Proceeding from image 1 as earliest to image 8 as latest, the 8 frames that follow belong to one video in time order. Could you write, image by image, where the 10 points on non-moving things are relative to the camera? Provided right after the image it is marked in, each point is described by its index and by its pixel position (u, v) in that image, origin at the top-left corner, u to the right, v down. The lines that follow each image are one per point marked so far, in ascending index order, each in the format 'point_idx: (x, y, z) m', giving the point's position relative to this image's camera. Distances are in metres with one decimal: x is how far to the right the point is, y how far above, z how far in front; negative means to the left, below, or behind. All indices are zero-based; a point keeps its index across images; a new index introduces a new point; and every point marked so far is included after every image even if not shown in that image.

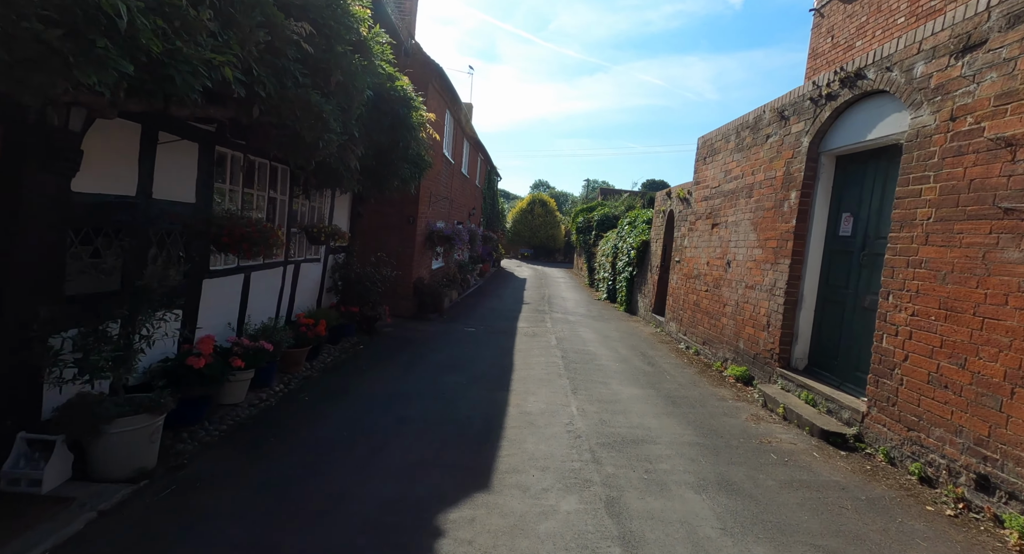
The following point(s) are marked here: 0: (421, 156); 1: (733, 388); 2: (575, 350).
0: (-1.5, +2.0, +8.3) m
1: (+2.8, -1.4, +6.4) m
2: (+1.1, -1.3, +8.5) m
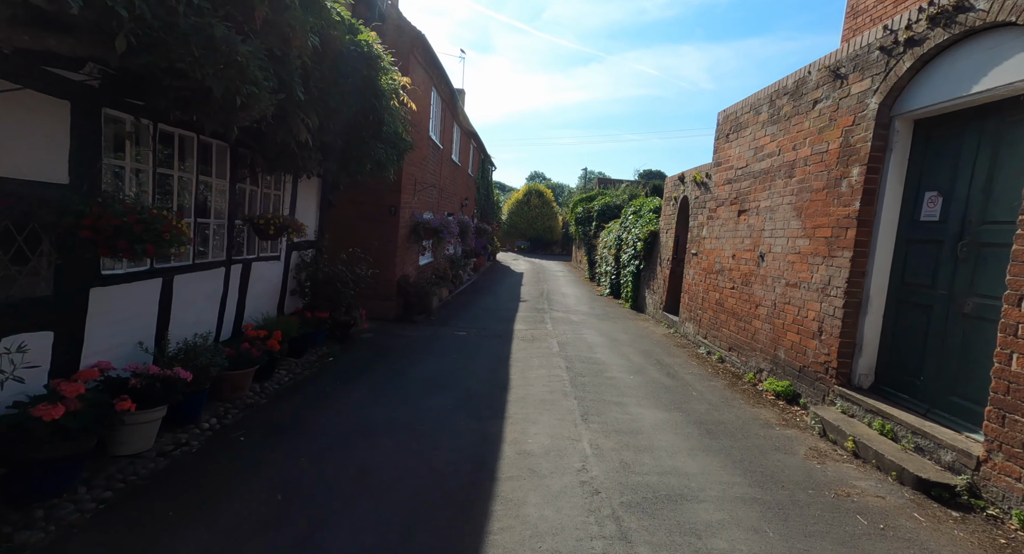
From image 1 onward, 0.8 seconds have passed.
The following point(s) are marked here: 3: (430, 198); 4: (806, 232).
0: (-1.6, +2.0, +7.1) m
1: (+2.8, -1.4, +5.3) m
2: (+1.0, -1.2, +7.4) m
3: (-2.0, +1.9, +12.0) m
4: (+3.2, +0.5, +5.4) m
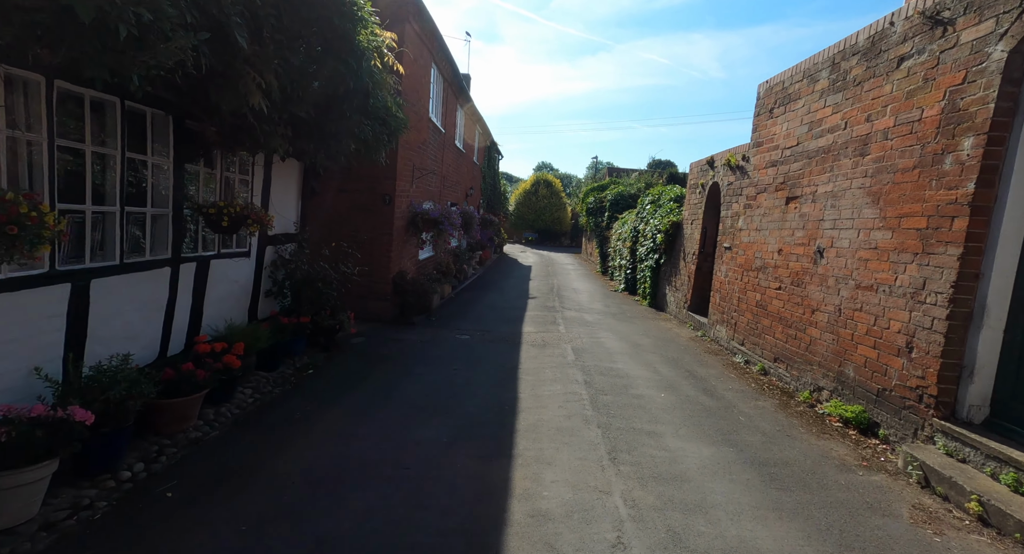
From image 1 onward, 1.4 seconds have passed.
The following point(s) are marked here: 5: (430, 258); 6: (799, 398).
0: (-1.5, +2.1, +6.1) m
1: (+2.9, -1.4, +4.3) m
2: (+1.1, -1.2, +6.4) m
3: (-1.8, +2.0, +11.0) m
4: (+3.3, +0.5, +4.4) m
5: (-1.9, +0.4, +11.5) m
6: (+3.1, -1.3, +5.4) m
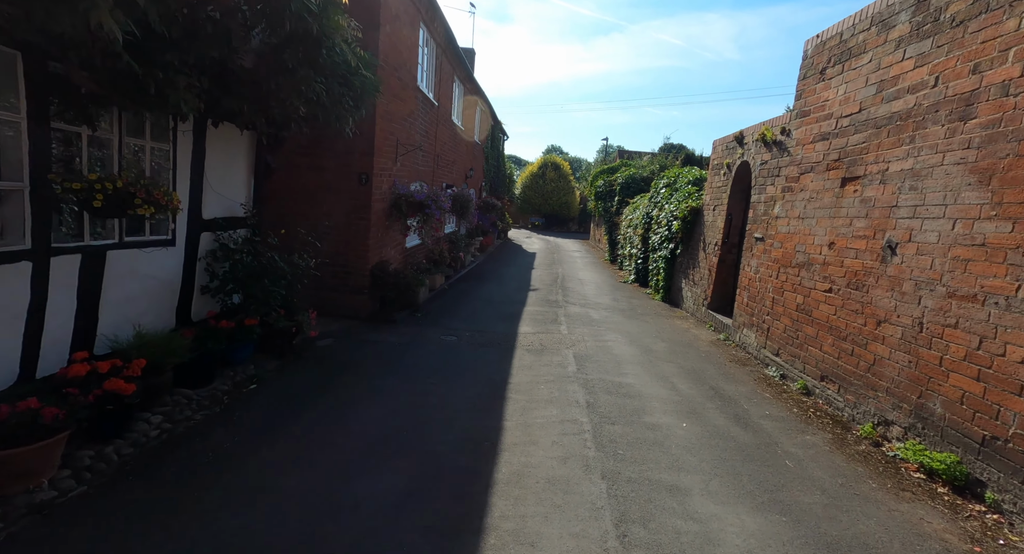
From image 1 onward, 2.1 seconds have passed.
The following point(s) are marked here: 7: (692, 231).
0: (-1.6, +2.1, +4.9) m
1: (+2.7, -1.5, +3.2) m
2: (+1.0, -1.2, +5.3) m
3: (-1.8, +2.2, +9.9) m
4: (+3.1, +0.4, +3.2) m
5: (-1.9, +0.7, +10.4) m
6: (+3.0, -1.3, +4.3) m
7: (+3.7, +0.9, +10.3) m
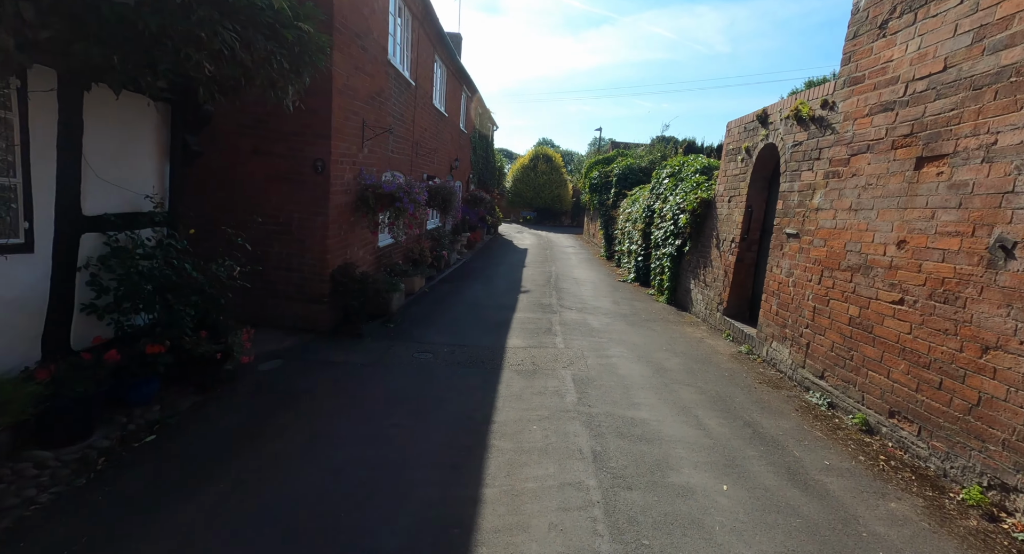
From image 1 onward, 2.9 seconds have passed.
0: (-1.8, +2.0, +3.7) m
1: (+2.6, -1.5, +2.1) m
2: (+0.9, -1.2, +4.1) m
3: (-2.1, +2.1, +8.7) m
4: (+3.0, +0.3, +2.1) m
5: (-2.2, +0.6, +9.2) m
6: (+2.8, -1.4, +3.2) m
7: (+3.5, +0.9, +9.2) m
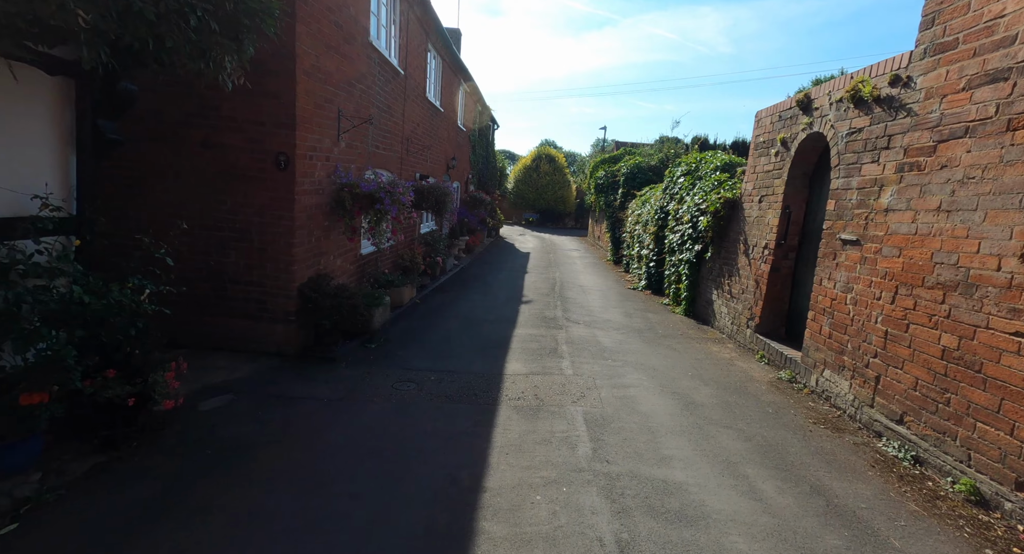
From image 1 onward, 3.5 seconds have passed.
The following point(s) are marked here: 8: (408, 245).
0: (-1.8, +1.9, +2.8) m
1: (+2.6, -1.7, +1.1) m
2: (+0.8, -1.4, +3.1) m
3: (-2.1, +2.0, +7.7) m
4: (+3.0, +0.2, +1.1) m
5: (-2.2, +0.4, +8.2) m
6: (+2.8, -1.5, +2.2) m
7: (+3.5, +0.8, +8.2) m
8: (-2.2, +0.7, +10.5) m
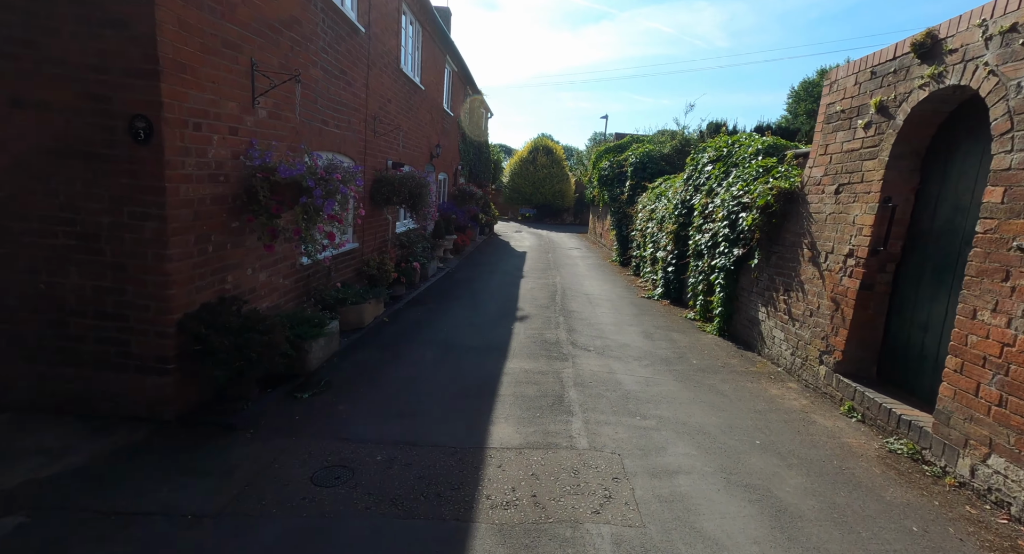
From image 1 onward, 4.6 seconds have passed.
0: (-1.9, +1.6, +0.9) m
1: (+2.5, -1.9, -0.8) m
2: (+0.7, -1.6, +1.3) m
3: (-2.2, +1.8, +5.8) m
4: (+2.9, 0.0, -0.8) m
5: (-2.3, +0.2, +6.3) m
6: (+2.7, -1.8, +0.3) m
7: (+3.4, +0.6, +6.3) m
8: (-2.4, +0.5, +8.6) m
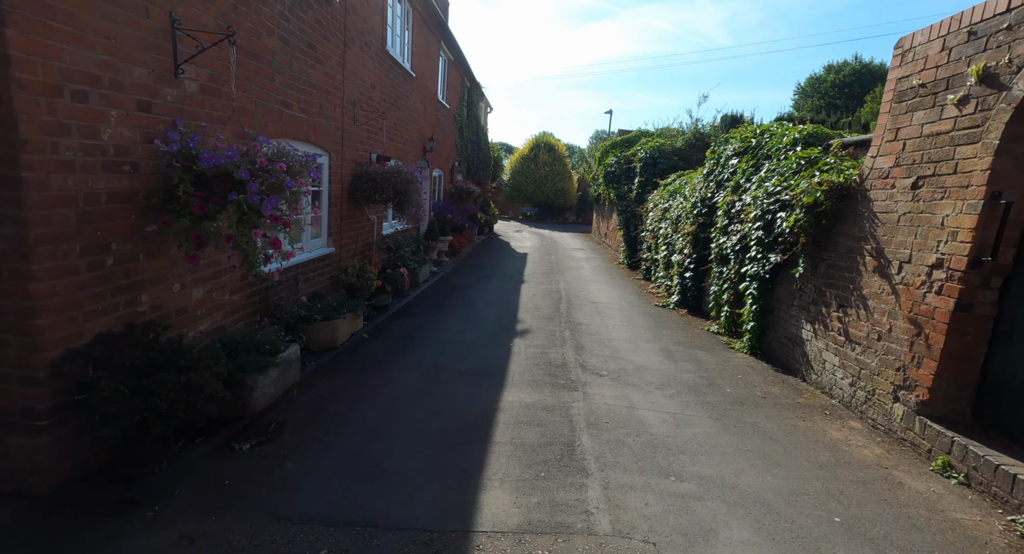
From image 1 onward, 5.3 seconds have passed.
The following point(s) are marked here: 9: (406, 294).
0: (-1.9, +1.5, -0.2) m
1: (+2.5, -2.0, -1.8) m
2: (+0.7, -1.7, +0.3) m
3: (-2.2, +1.6, +4.8) m
4: (+2.9, -0.2, -1.8) m
5: (-2.3, +0.1, +5.3) m
6: (+2.7, -1.9, -0.7) m
7: (+3.3, +0.5, +5.3) m
8: (-2.4, +0.4, +7.6) m
9: (-1.9, -0.3, +9.1) m
